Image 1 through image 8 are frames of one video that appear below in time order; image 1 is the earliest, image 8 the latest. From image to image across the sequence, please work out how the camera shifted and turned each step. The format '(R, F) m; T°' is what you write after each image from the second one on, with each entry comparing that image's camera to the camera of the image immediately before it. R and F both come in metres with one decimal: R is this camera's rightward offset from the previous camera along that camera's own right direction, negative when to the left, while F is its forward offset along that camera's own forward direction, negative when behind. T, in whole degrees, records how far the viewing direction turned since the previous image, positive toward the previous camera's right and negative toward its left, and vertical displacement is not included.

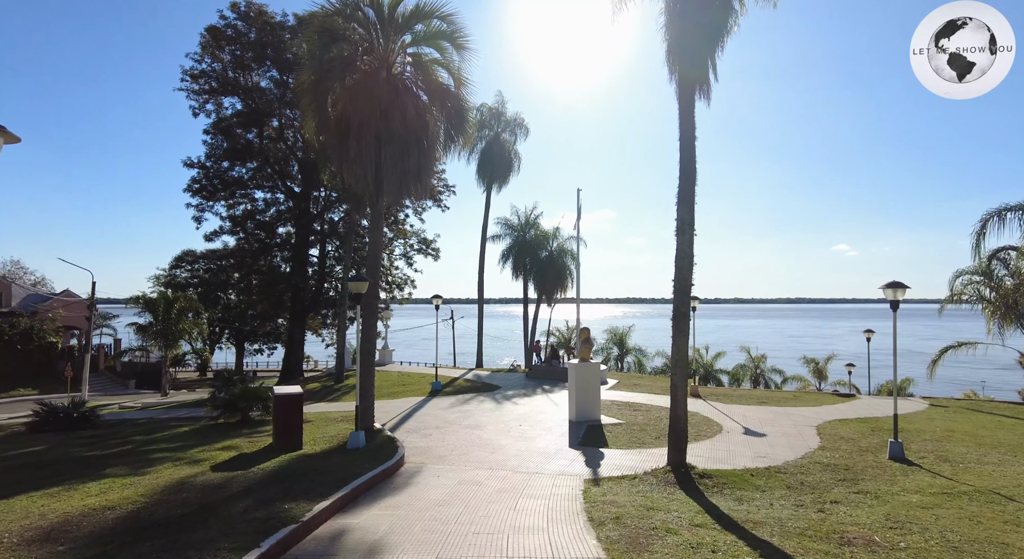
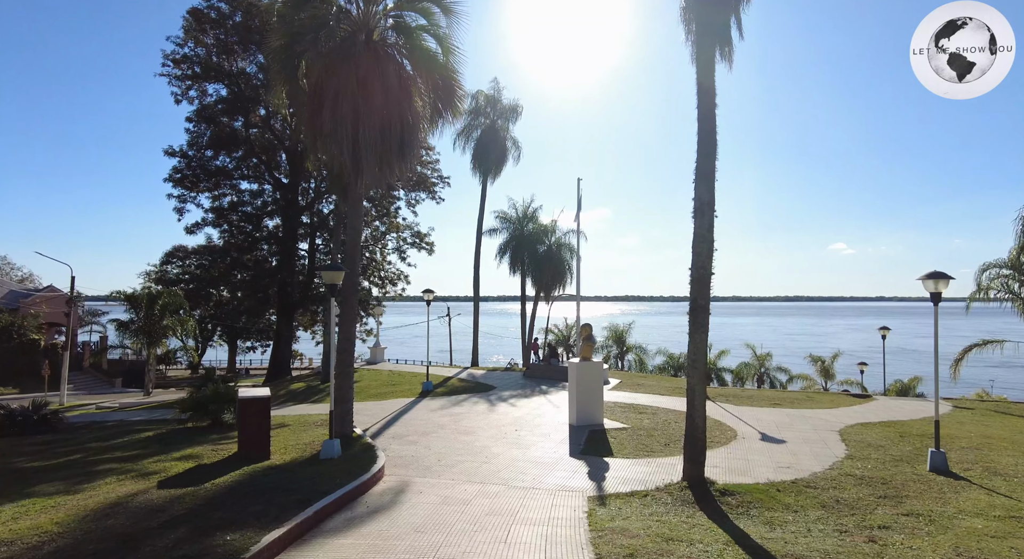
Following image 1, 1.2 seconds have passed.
(+0.1, +1.2) m; 0°
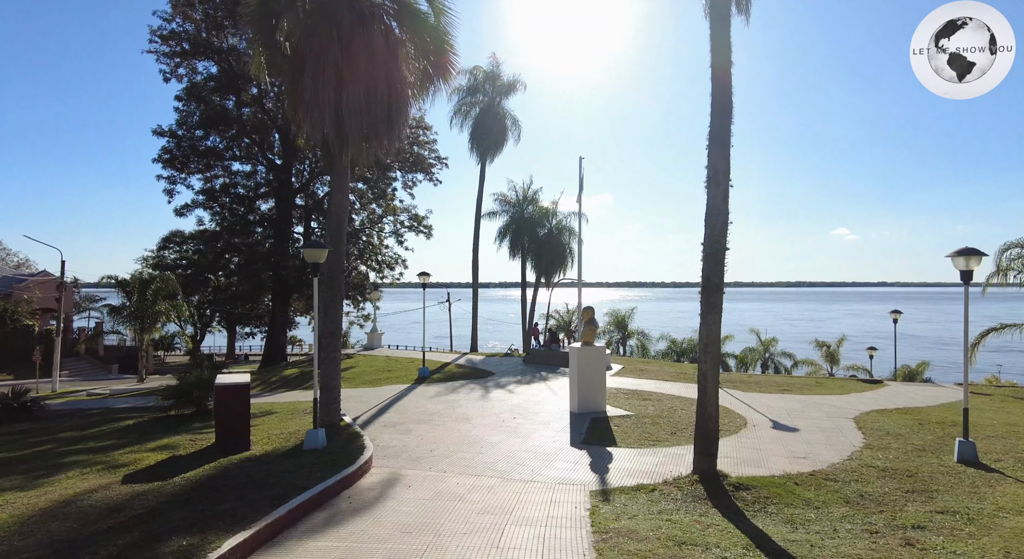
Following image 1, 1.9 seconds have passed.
(+0.1, +0.7) m; 0°
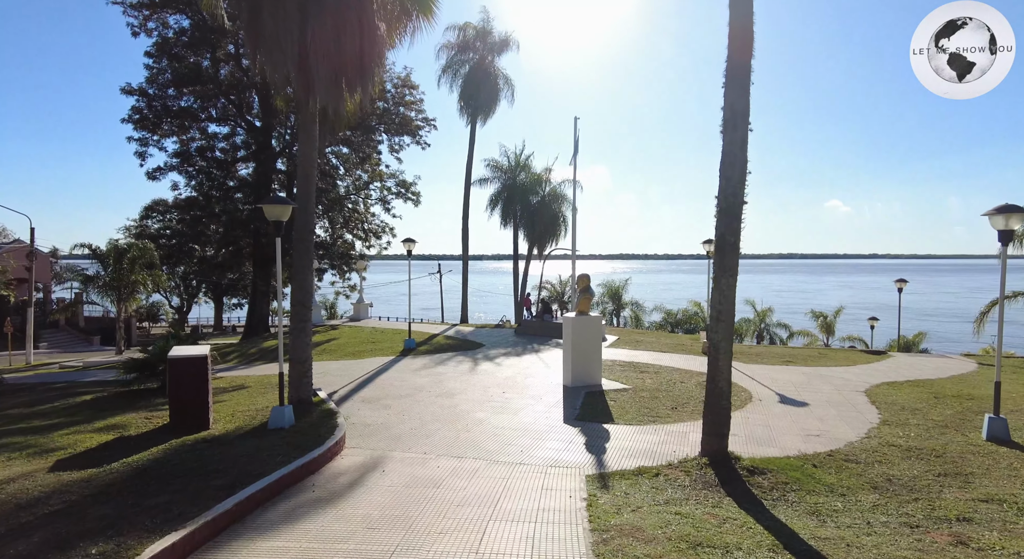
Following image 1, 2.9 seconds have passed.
(+0.1, +1.0) m; +1°
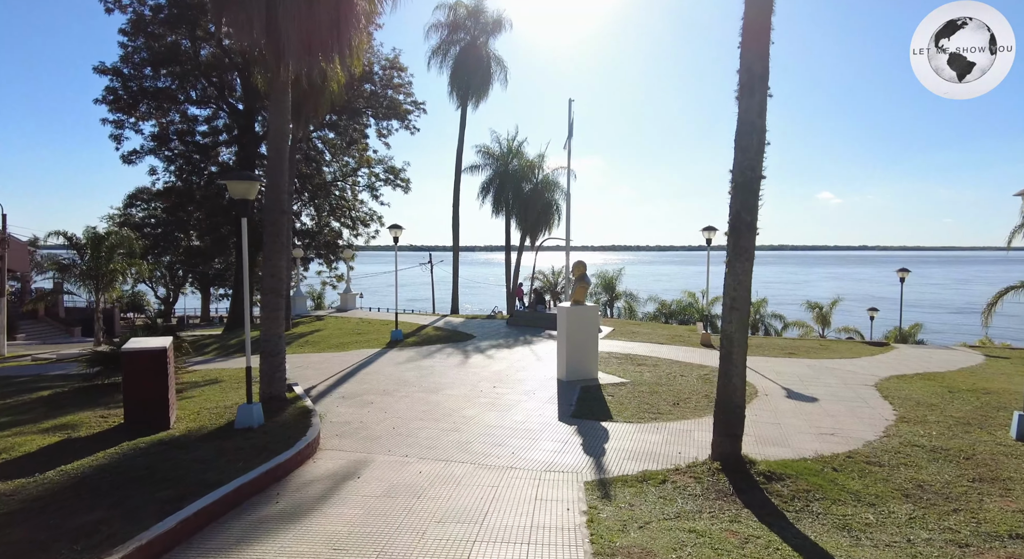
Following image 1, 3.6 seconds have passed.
(0.0, +0.7) m; +1°
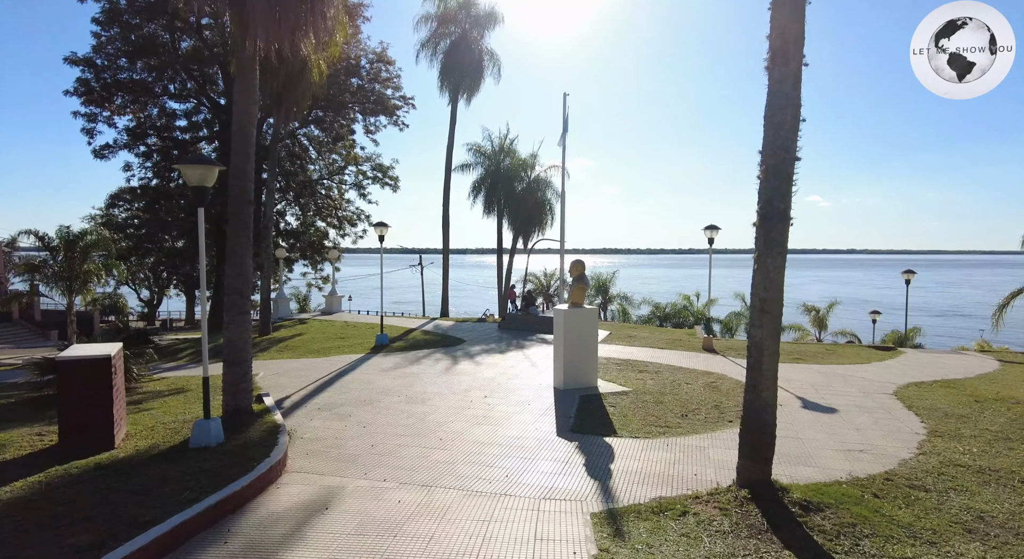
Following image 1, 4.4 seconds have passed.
(0.0, +0.9) m; +1°
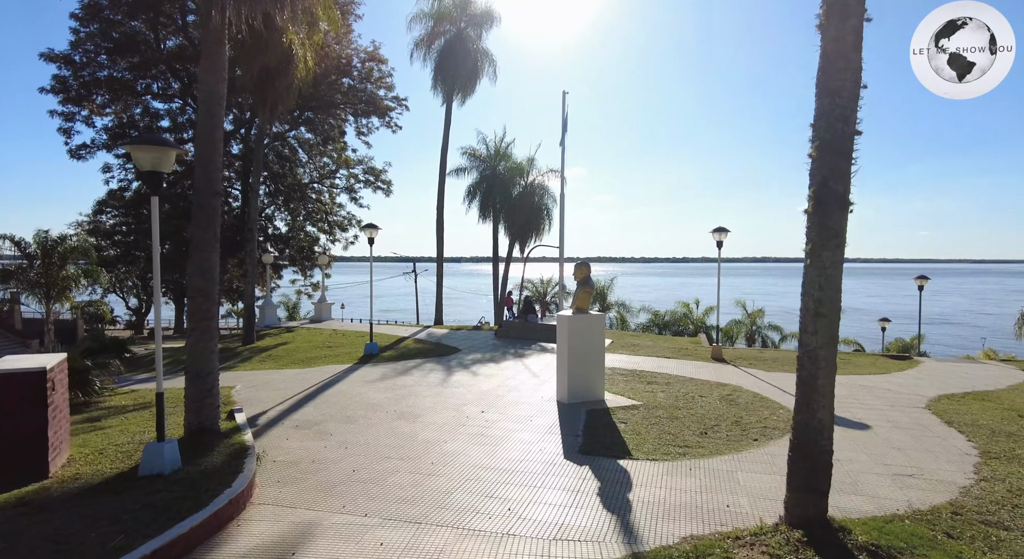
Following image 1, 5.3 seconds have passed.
(-0.1, +0.9) m; +1°
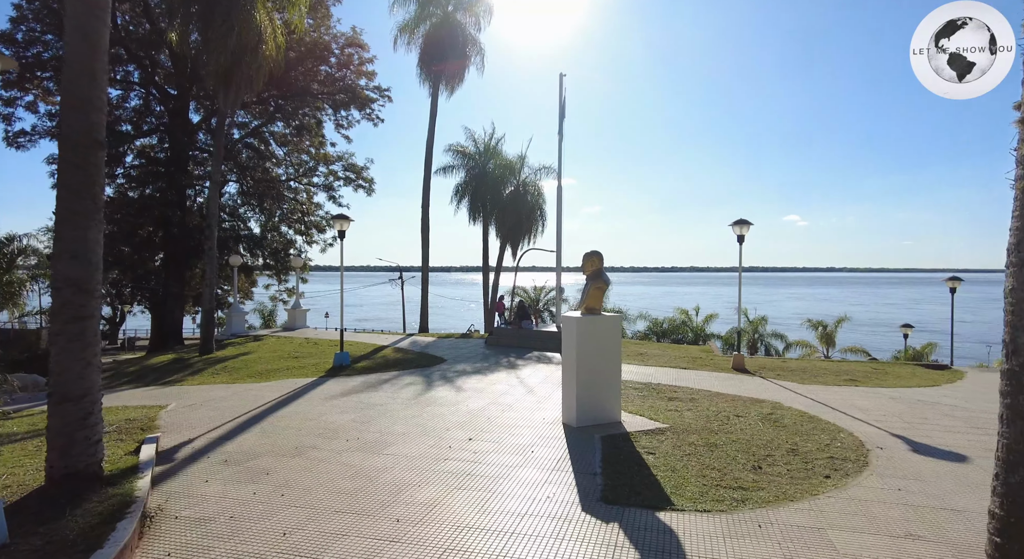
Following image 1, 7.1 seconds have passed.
(-0.1, +1.9) m; +1°
